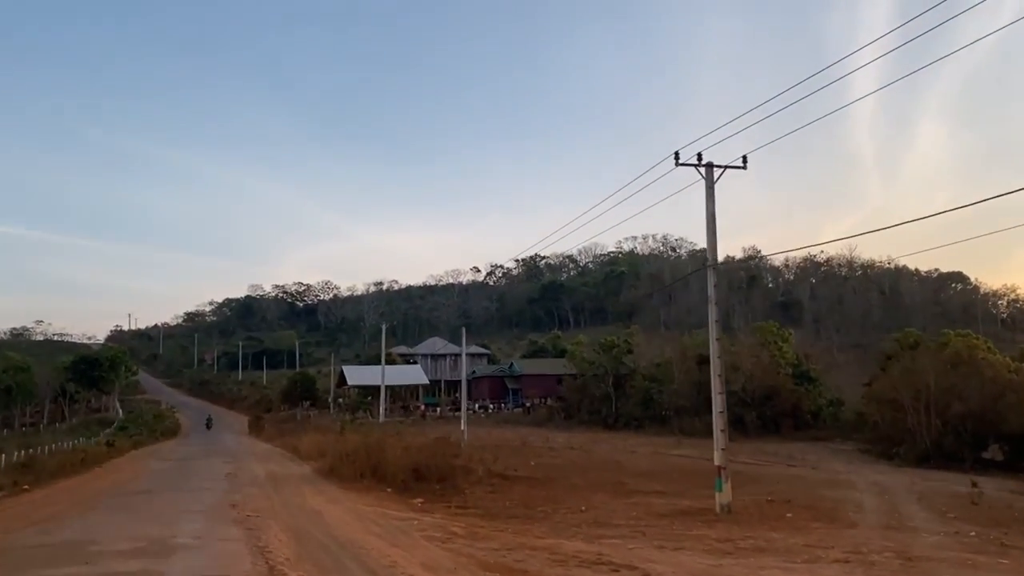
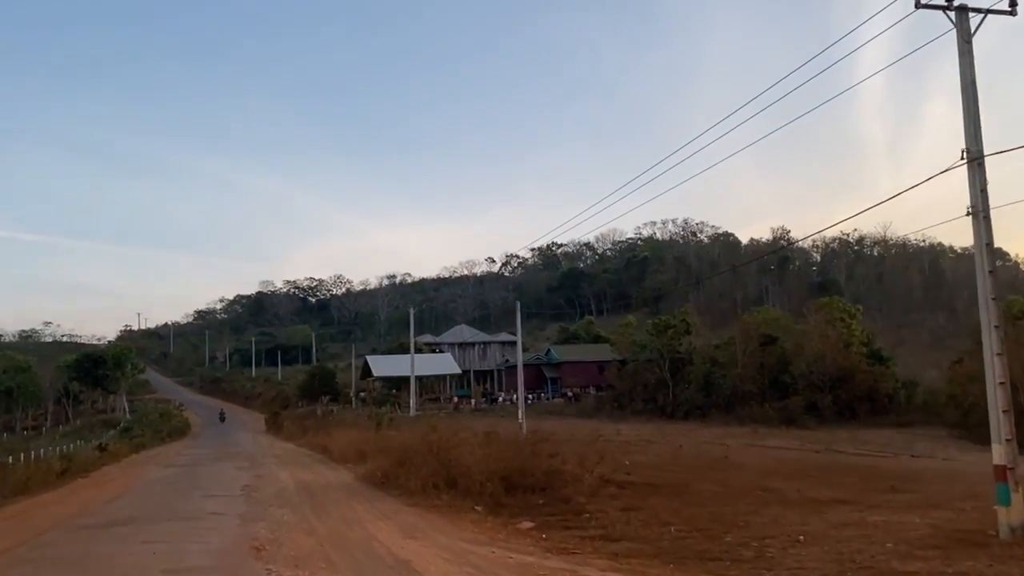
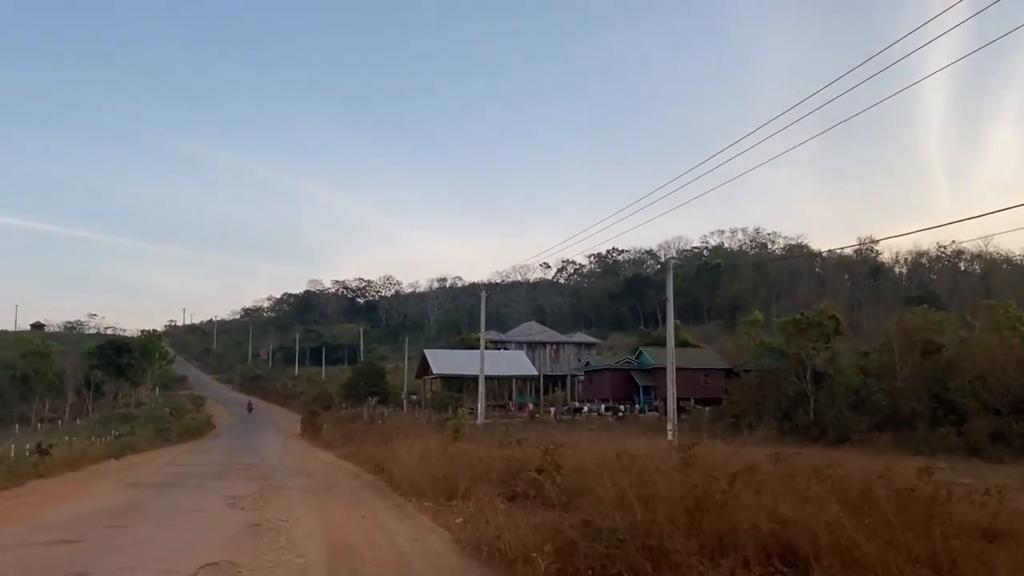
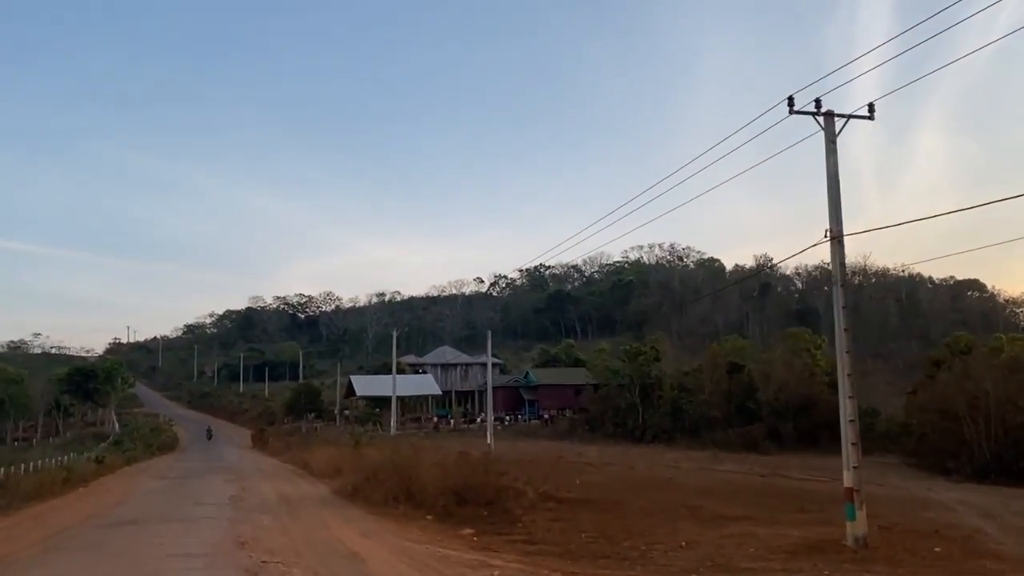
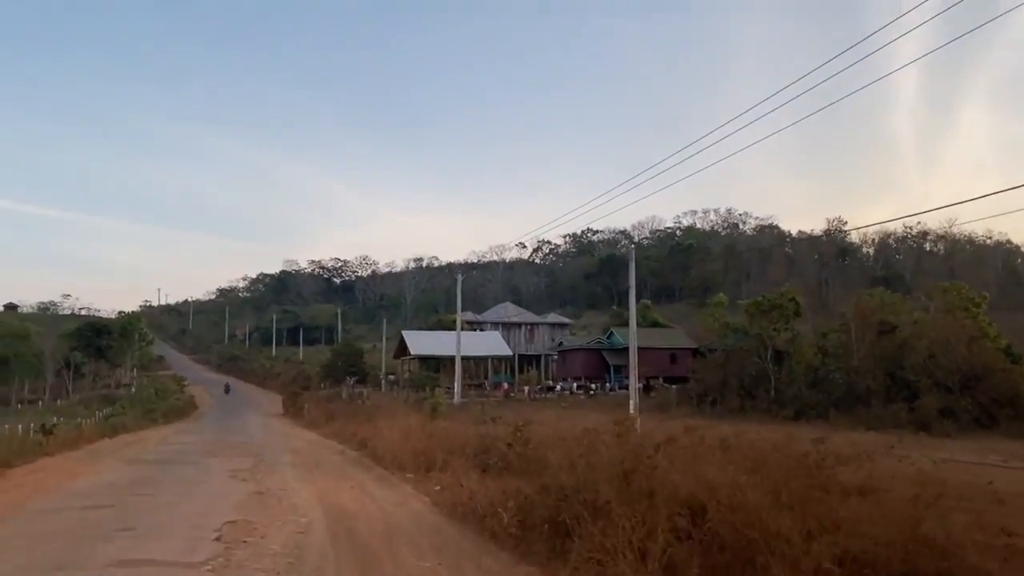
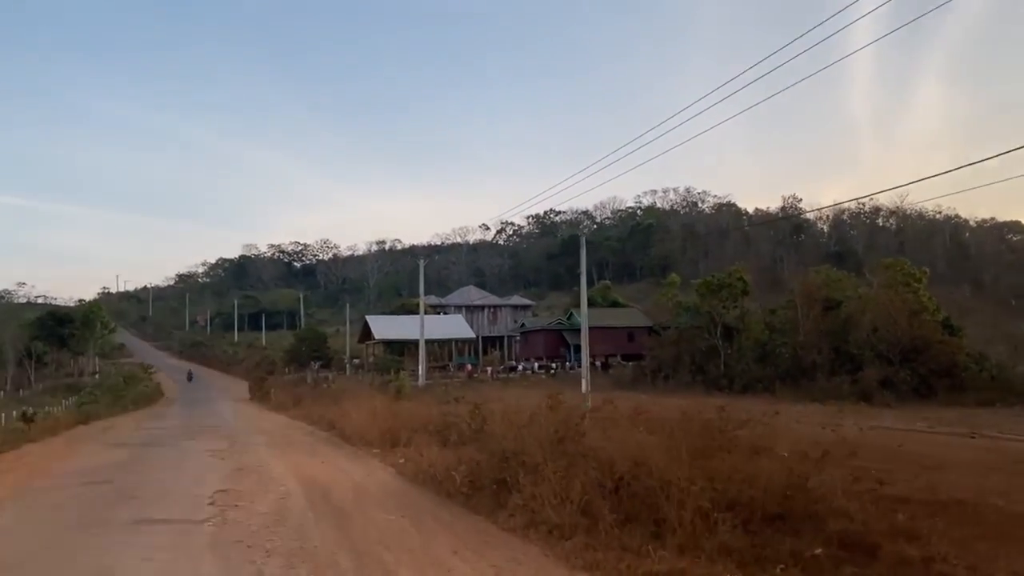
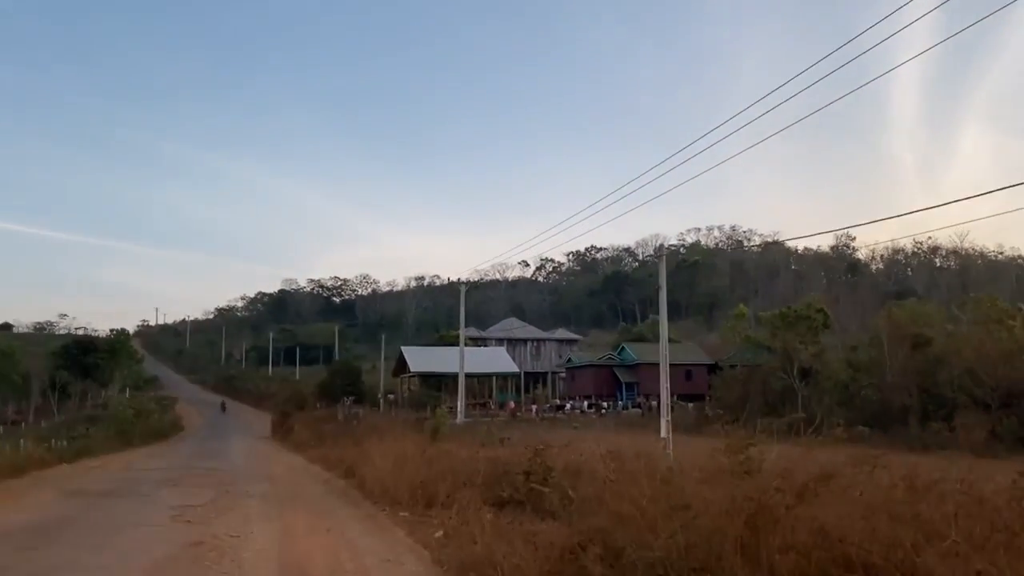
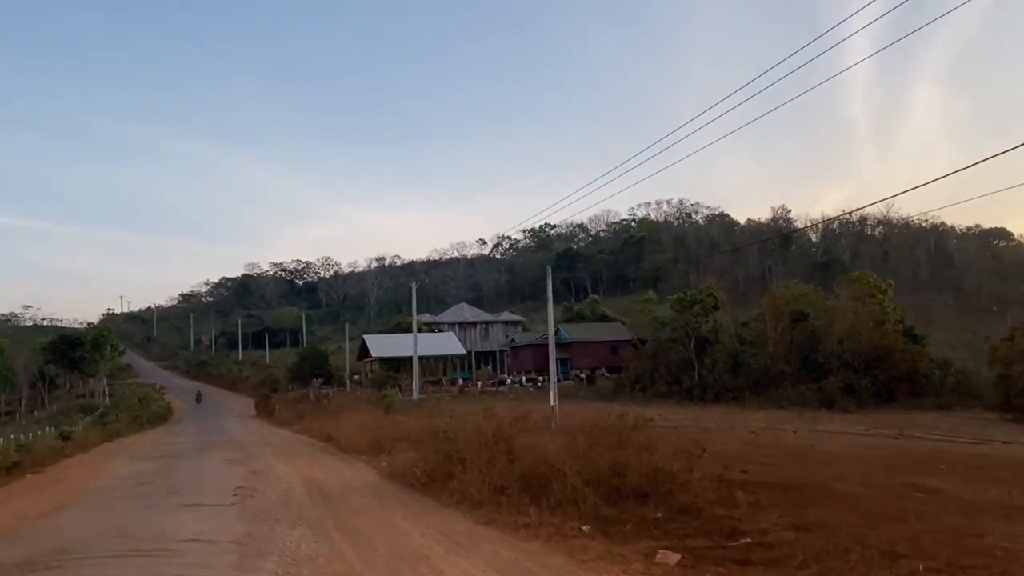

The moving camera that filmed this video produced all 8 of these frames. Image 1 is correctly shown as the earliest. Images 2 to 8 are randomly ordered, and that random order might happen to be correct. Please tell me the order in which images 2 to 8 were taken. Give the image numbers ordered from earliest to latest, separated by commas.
4, 2, 8, 6, 5, 3, 7
